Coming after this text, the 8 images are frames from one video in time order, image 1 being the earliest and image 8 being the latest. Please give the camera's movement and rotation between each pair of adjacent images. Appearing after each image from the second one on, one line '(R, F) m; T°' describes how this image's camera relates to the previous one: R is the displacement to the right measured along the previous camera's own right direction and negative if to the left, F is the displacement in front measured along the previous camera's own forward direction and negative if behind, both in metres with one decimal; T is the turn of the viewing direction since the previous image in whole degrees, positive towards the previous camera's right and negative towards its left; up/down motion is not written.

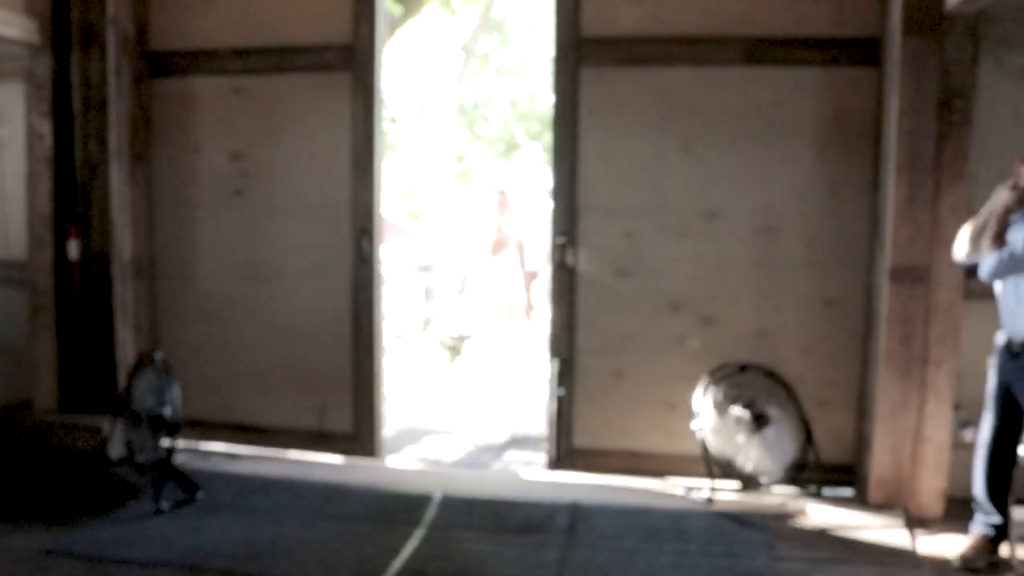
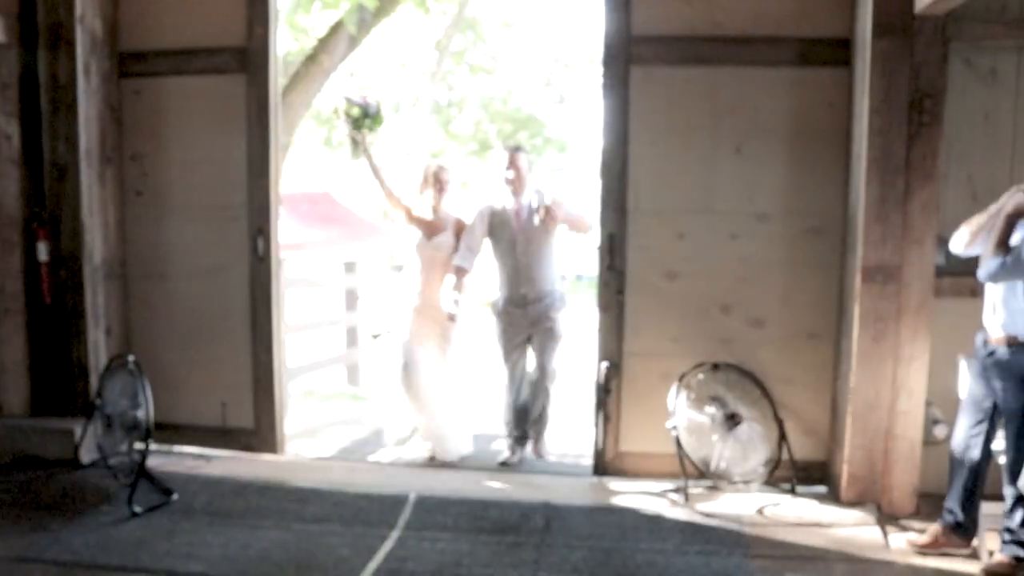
(+0.2, +0.1) m; -2°
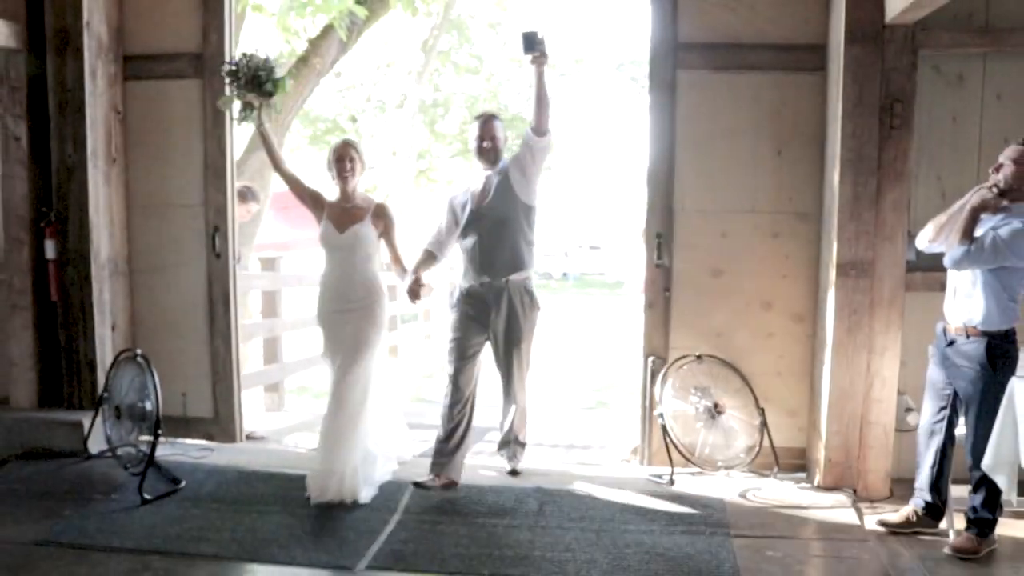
(0.0, -0.2) m; +1°
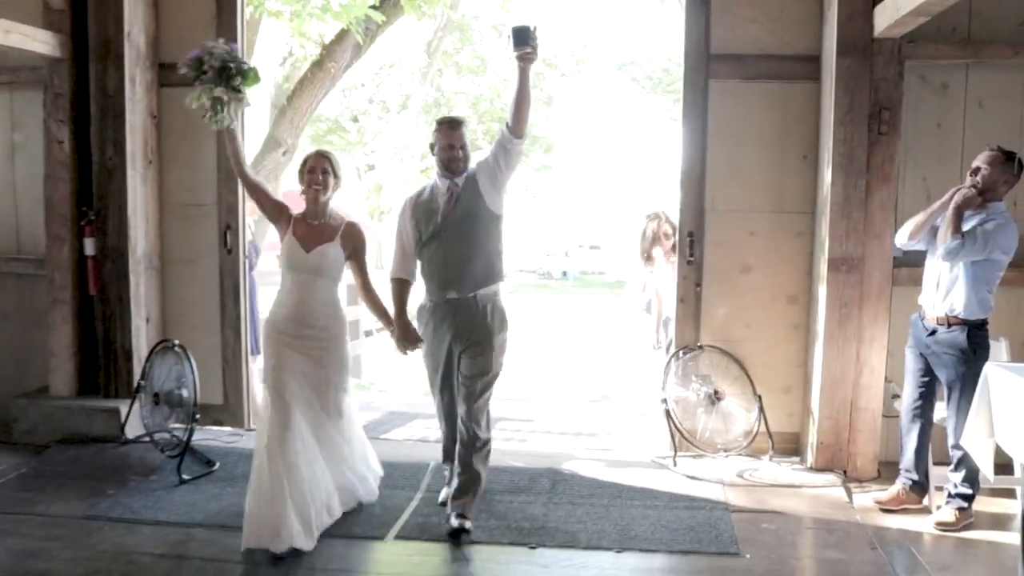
(-0.1, -0.3) m; 0°
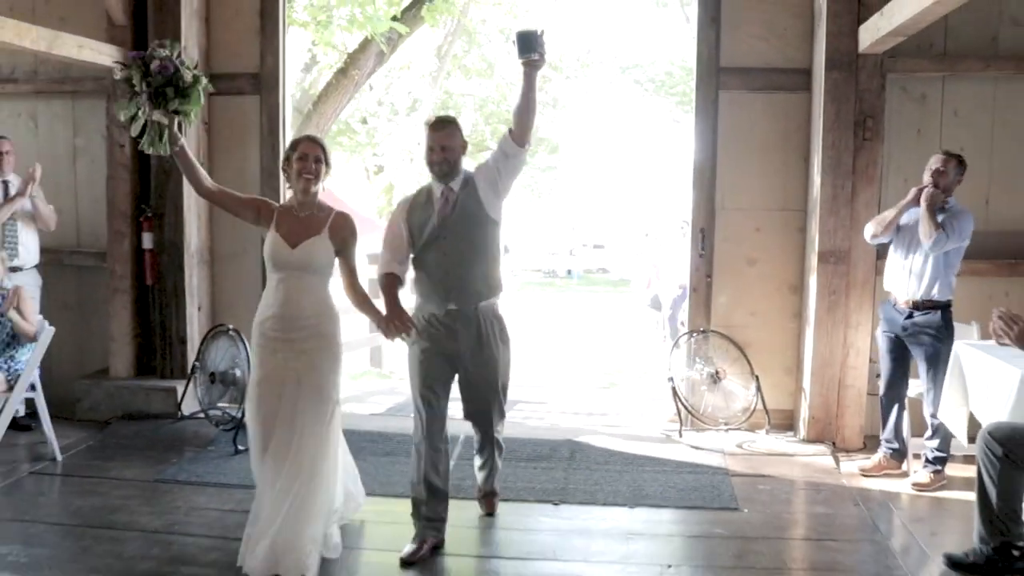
(-0.1, -0.5) m; 0°
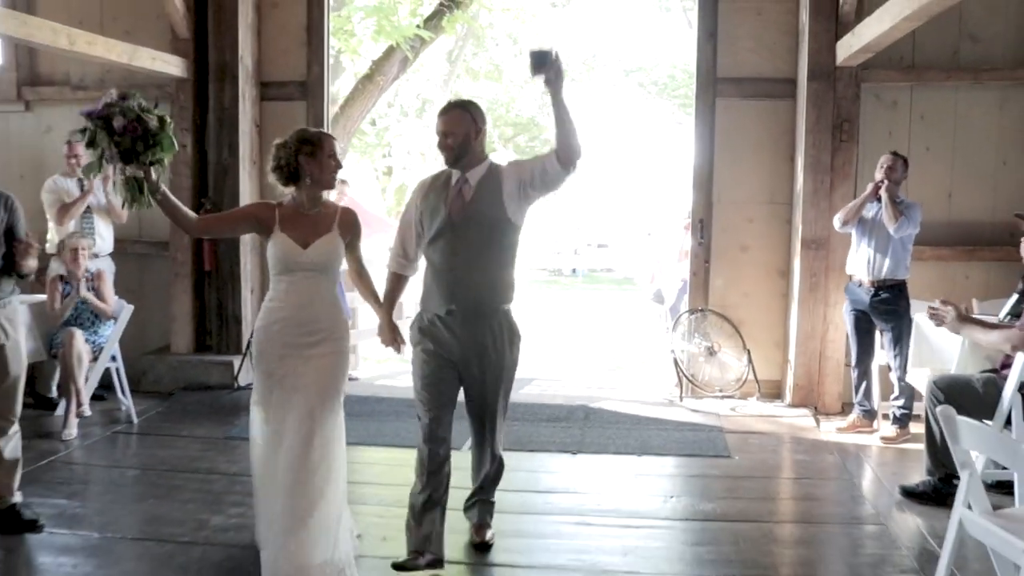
(-0.1, -0.7) m; 0°
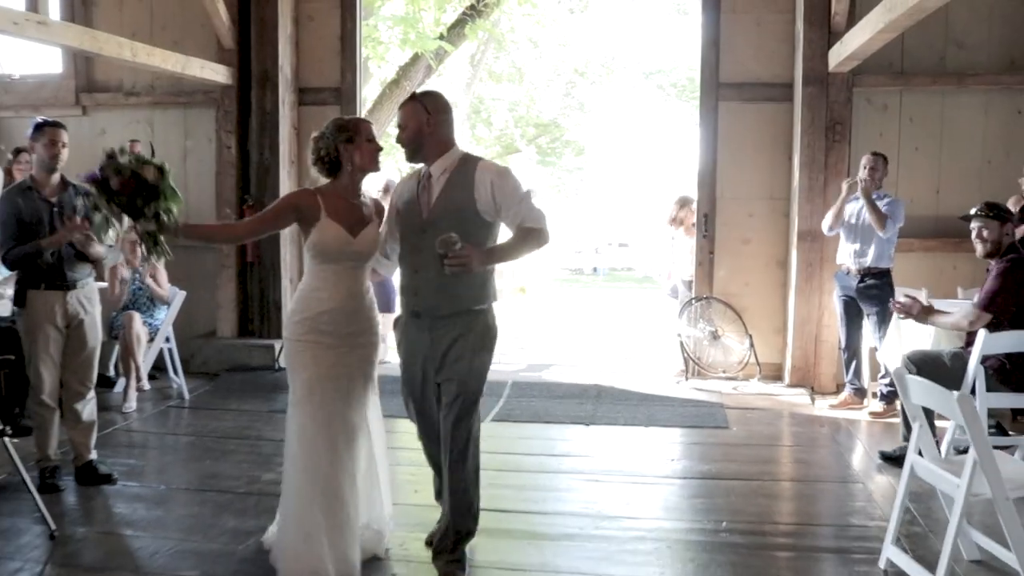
(0.0, -0.5) m; -1°
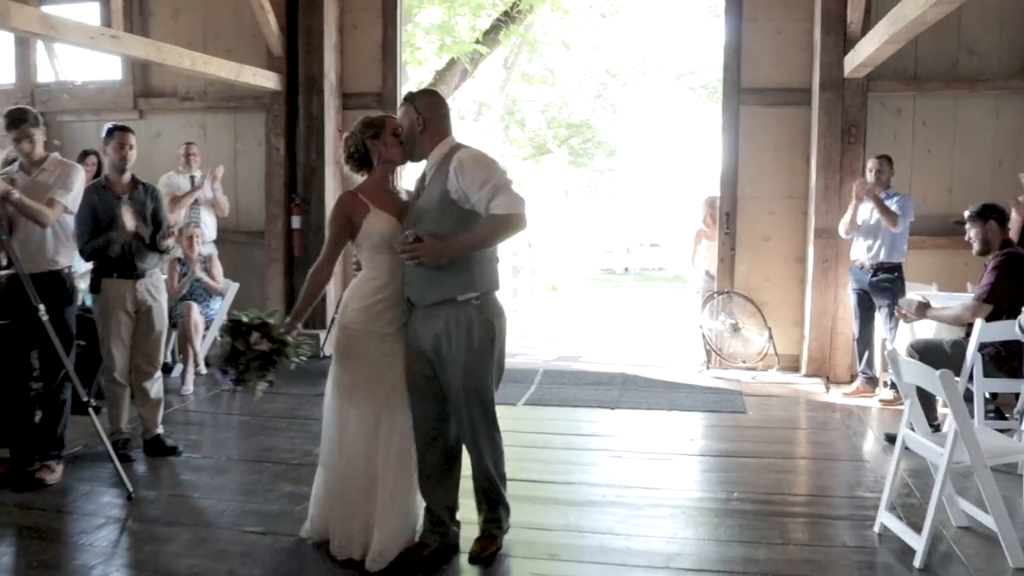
(0.0, -0.4) m; -2°
